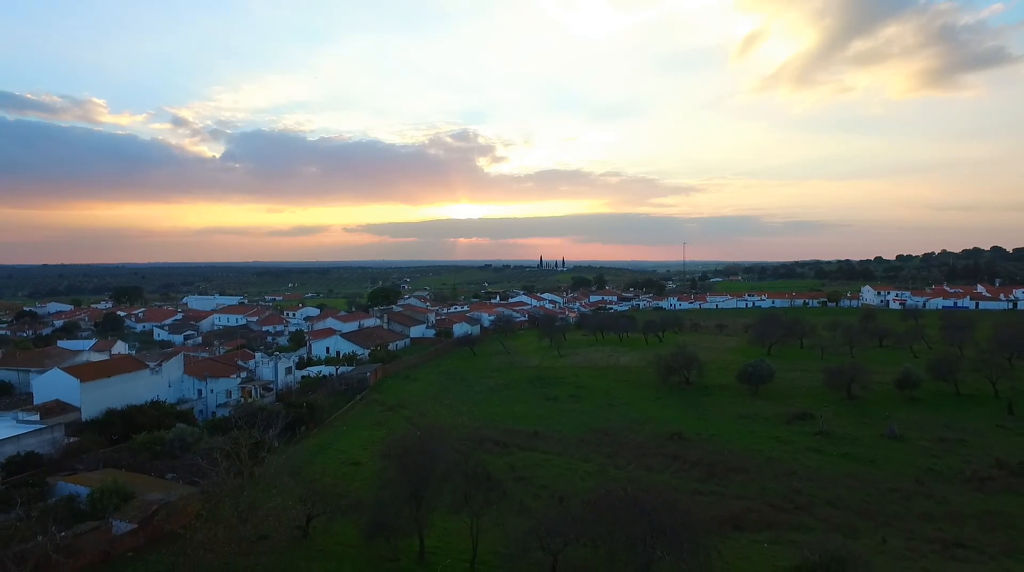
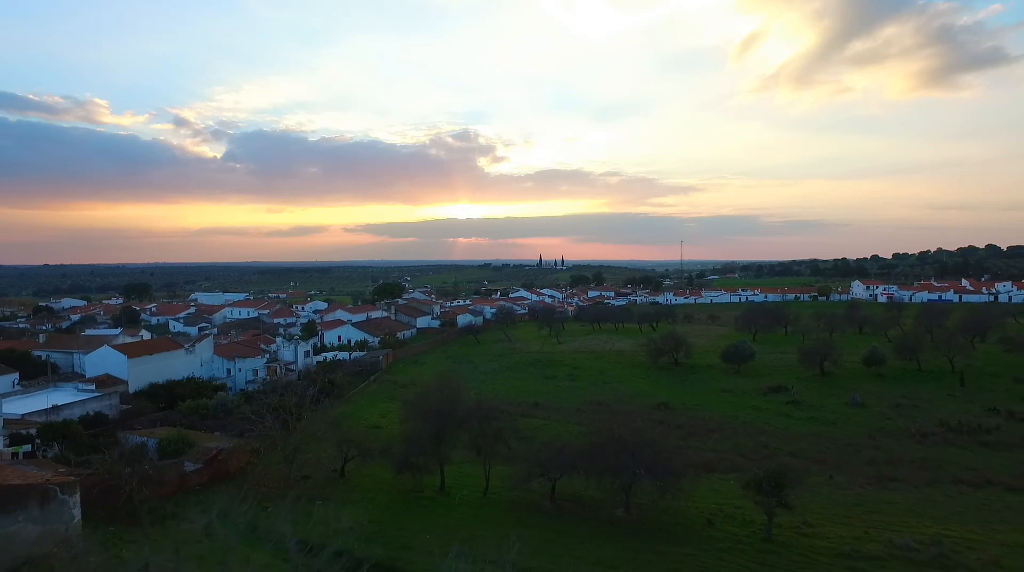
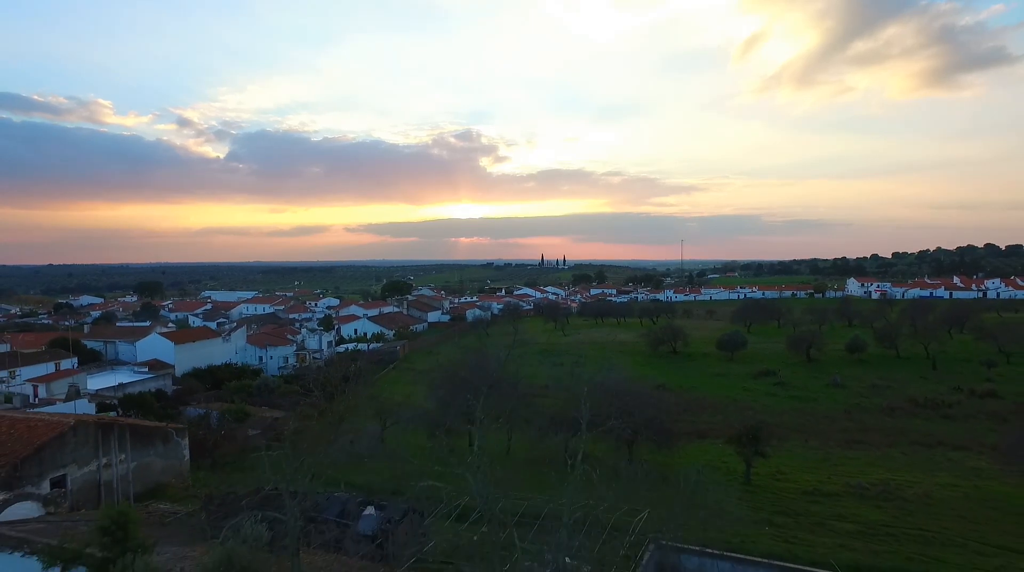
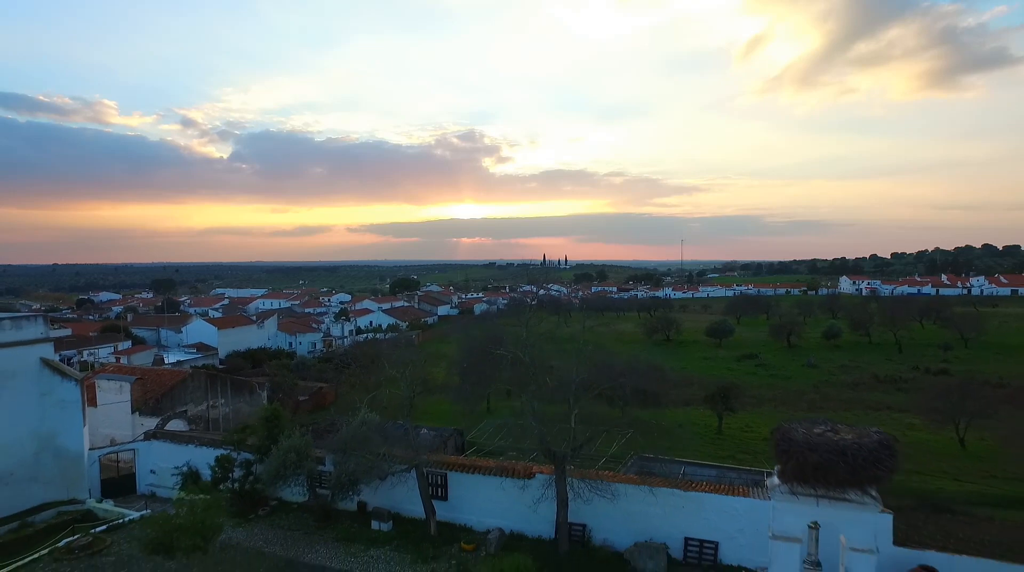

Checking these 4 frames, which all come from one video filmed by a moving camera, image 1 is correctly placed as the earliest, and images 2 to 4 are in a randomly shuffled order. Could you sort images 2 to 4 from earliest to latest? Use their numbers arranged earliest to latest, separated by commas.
2, 3, 4
